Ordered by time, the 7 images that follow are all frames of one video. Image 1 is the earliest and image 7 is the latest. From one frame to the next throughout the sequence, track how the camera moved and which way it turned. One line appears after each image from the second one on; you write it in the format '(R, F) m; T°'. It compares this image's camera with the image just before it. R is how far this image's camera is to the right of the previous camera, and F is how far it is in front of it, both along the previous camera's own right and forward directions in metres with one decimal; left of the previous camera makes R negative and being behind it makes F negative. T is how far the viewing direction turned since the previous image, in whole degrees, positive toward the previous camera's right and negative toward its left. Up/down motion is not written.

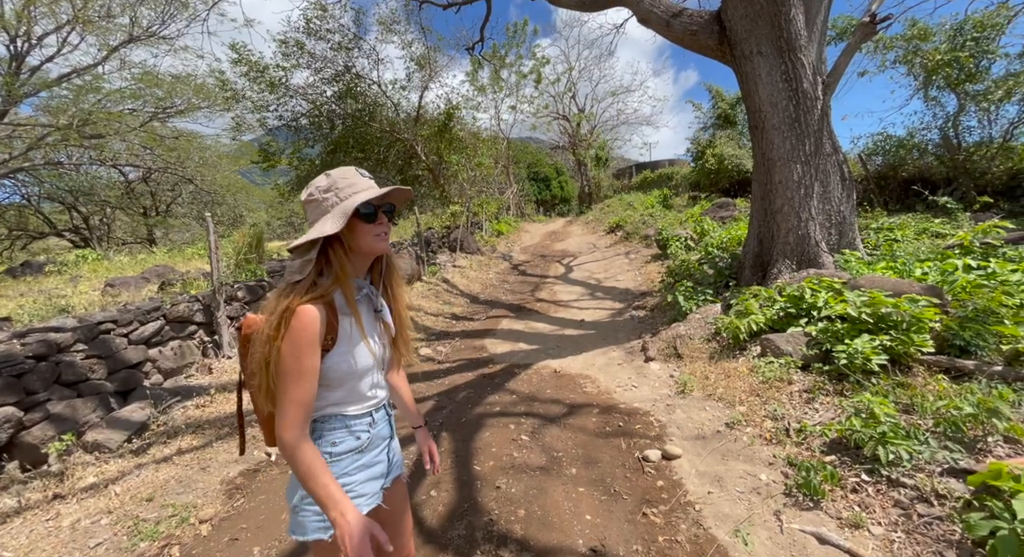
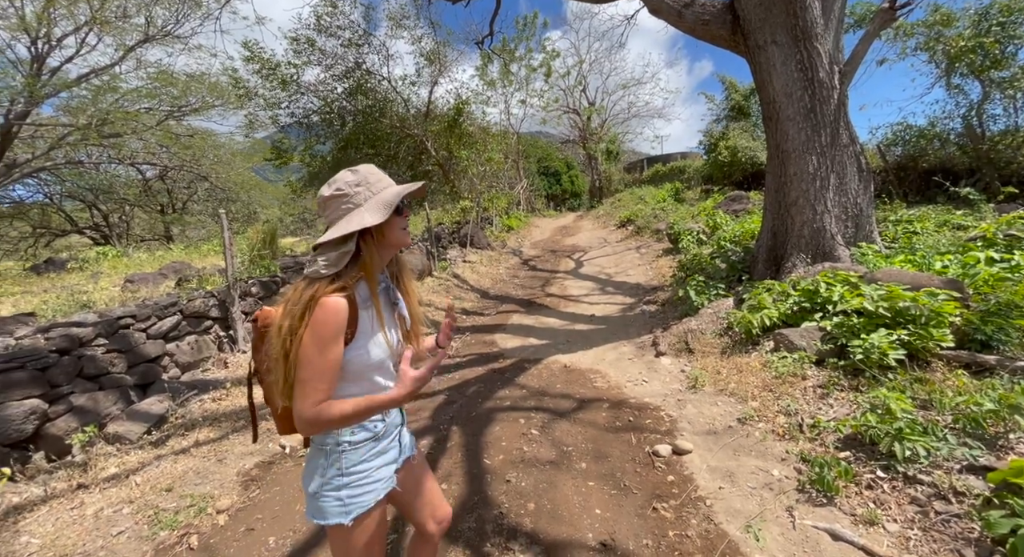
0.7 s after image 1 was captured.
(0.0, 0.0) m; -1°
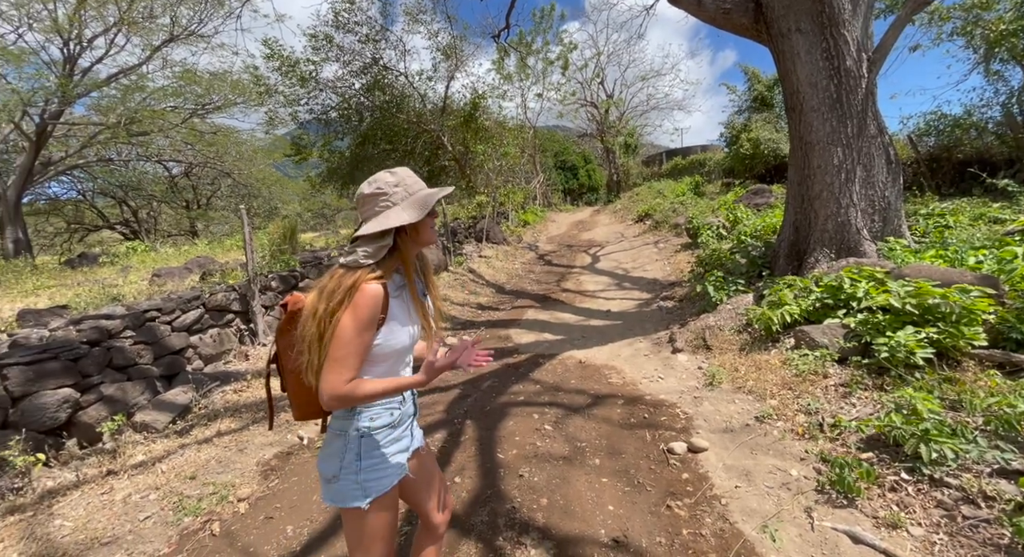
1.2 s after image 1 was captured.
(0.0, 0.0) m; -2°
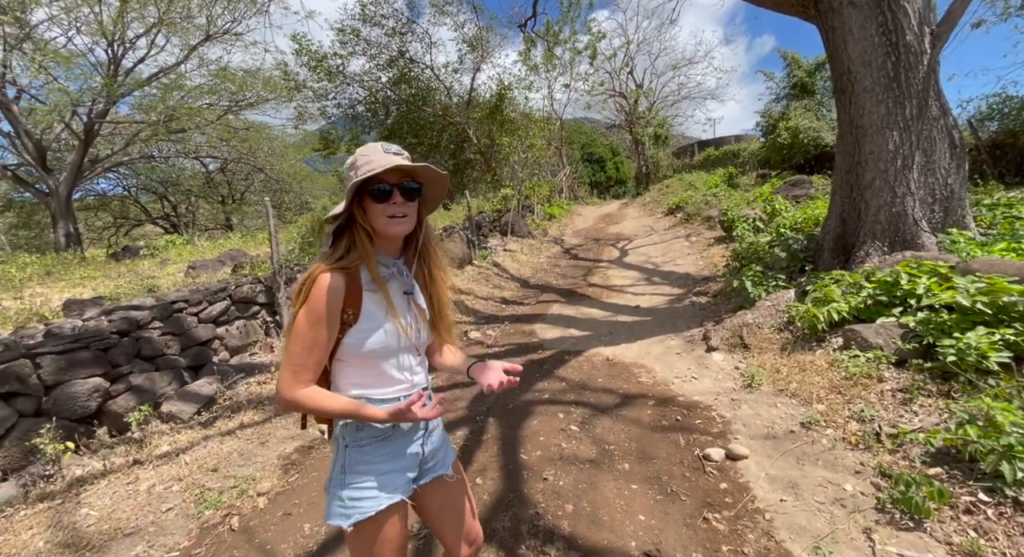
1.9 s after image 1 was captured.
(0.0, +0.2) m; -3°
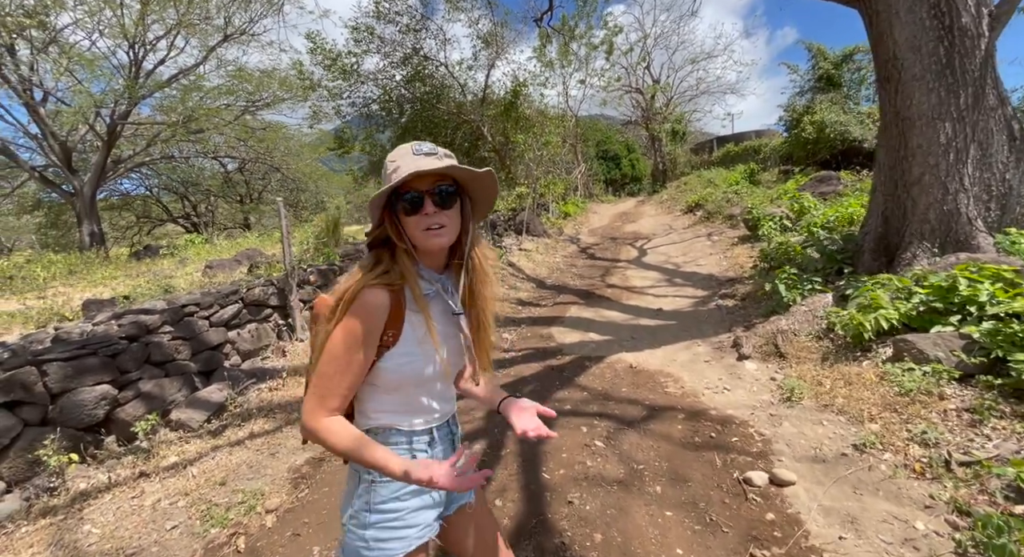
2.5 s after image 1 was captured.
(0.0, +0.2) m; -2°
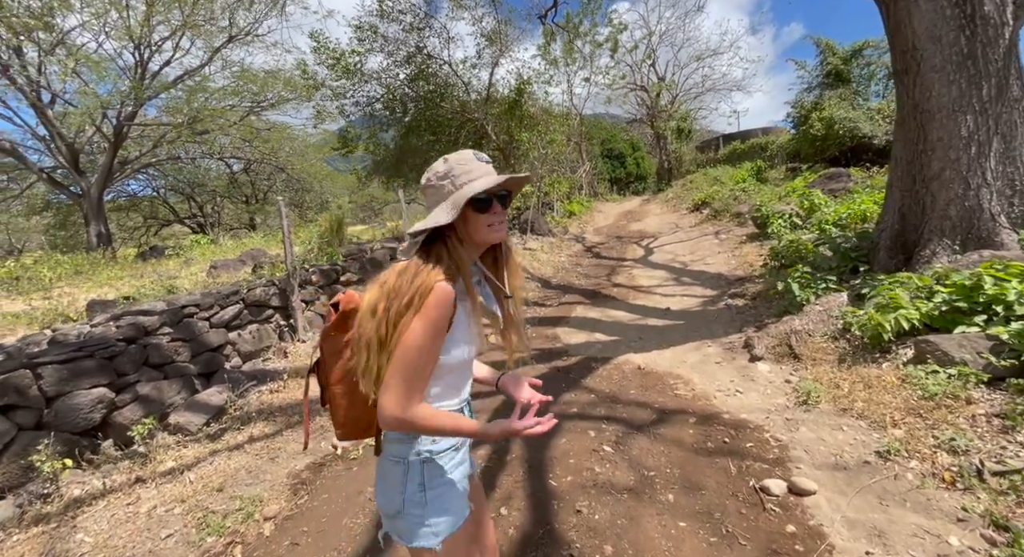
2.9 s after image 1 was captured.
(0.0, +0.1) m; -1°
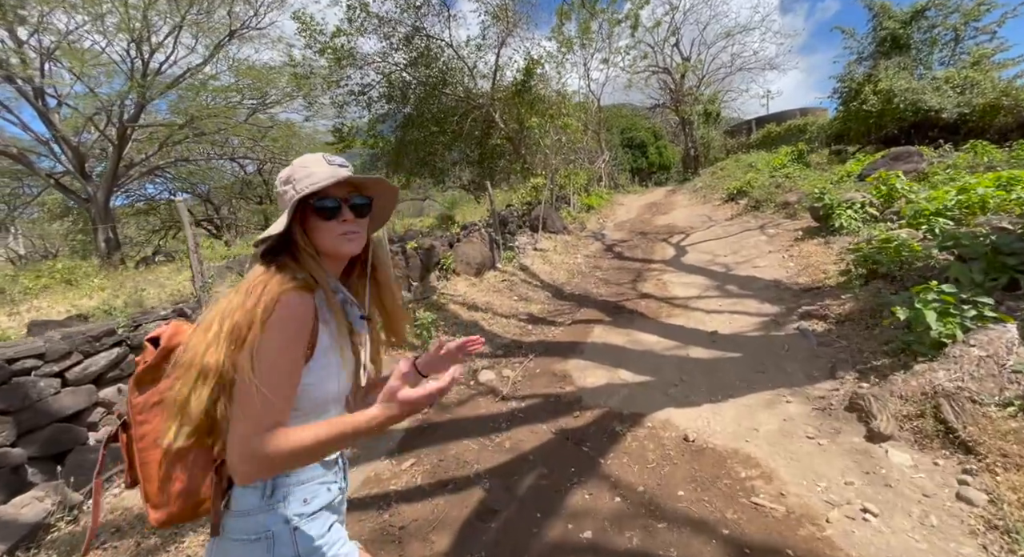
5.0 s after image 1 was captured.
(+0.3, +1.5) m; -2°
